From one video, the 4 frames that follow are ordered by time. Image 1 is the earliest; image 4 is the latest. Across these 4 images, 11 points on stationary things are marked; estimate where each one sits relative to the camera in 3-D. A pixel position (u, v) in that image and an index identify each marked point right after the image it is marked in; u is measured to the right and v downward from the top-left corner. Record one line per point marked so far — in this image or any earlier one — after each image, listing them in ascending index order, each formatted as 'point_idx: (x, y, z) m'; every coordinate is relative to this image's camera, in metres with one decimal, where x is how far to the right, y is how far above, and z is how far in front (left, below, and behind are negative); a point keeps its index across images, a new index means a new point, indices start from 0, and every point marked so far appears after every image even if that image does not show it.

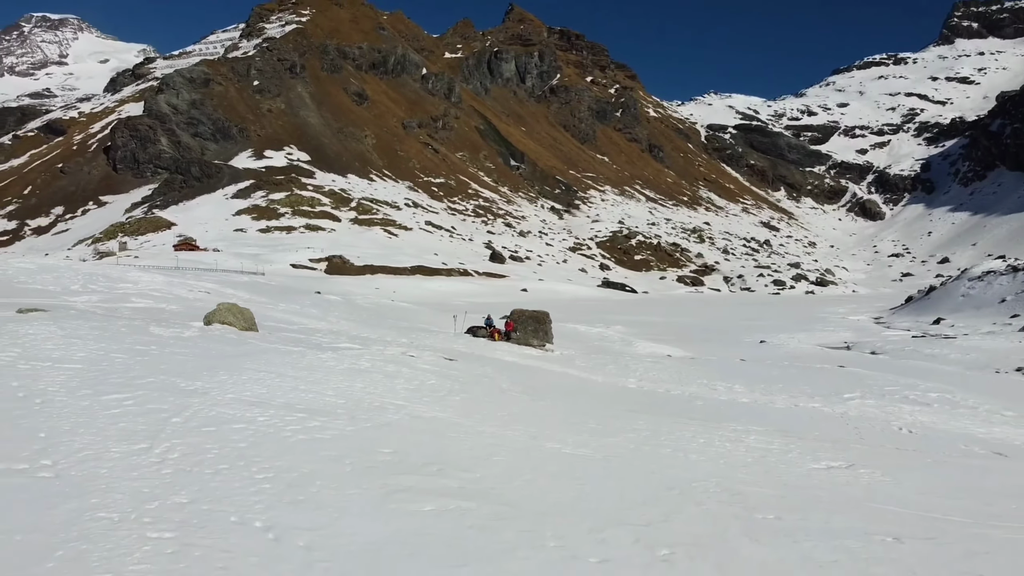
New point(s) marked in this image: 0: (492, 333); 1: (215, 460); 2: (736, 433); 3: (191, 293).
0: (-0.4, -0.7, +13.8) m
1: (-1.6, -0.9, +4.4) m
2: (+1.9, -1.2, +7.1) m
3: (-5.7, 0.0, +13.8) m
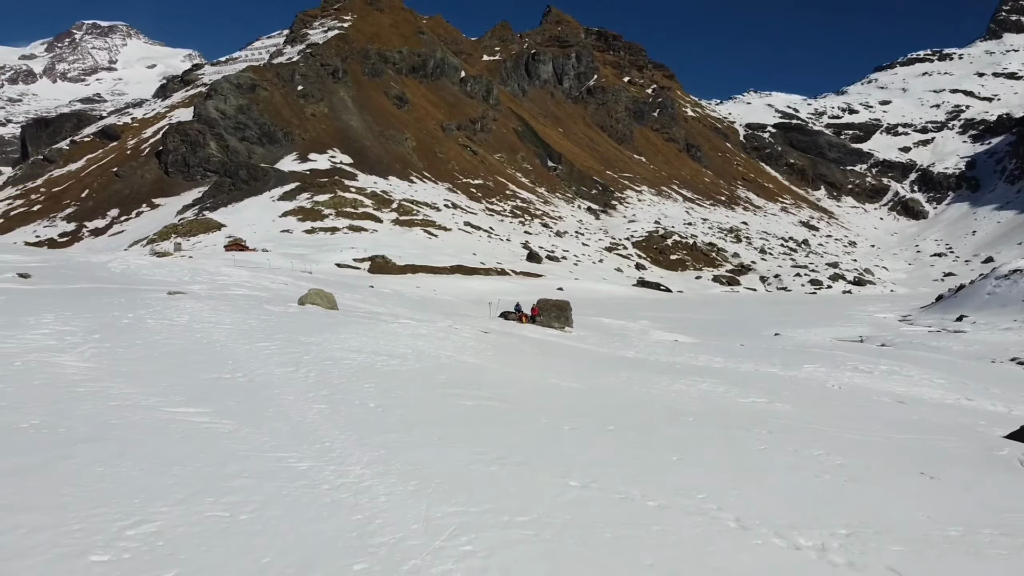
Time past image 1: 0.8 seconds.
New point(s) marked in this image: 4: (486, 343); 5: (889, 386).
0: (+0.1, -0.6, +16.3) m
1: (-1.5, -0.7, +7.0) m
2: (+2.1, -1.1, +9.5) m
3: (-5.1, +0.1, +16.5) m
4: (-0.3, -0.7, +10.9) m
5: (+5.2, -1.3, +11.0) m
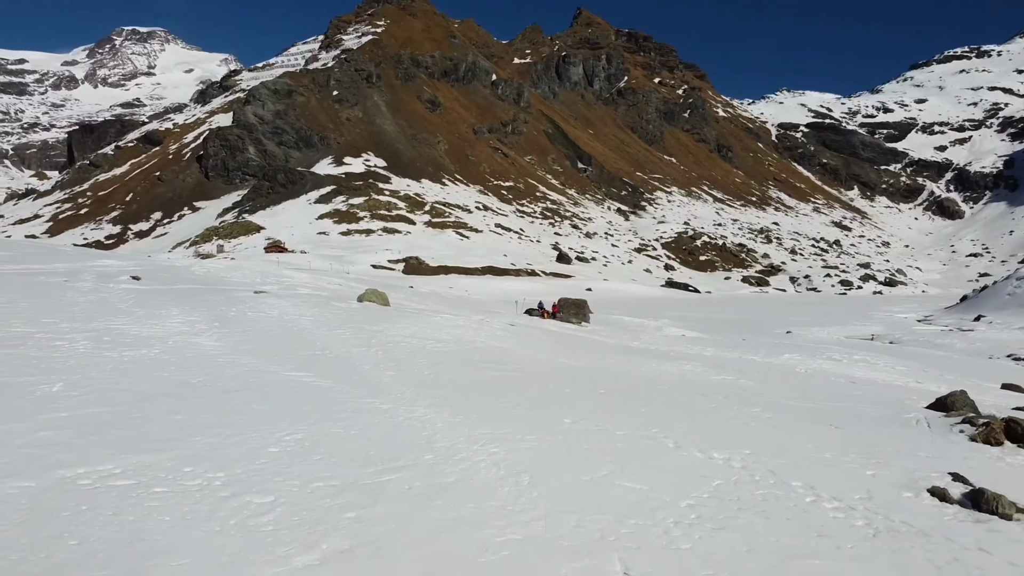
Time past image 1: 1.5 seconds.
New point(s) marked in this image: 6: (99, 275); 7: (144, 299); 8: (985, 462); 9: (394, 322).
0: (+0.7, -0.6, +18.5) m
1: (-1.3, -0.7, +9.3) m
2: (+2.4, -1.1, +11.6) m
3: (-4.6, +0.1, +18.9) m
4: (0.0, -0.7, +13.1) m
5: (+5.5, -1.3, +13.1) m
6: (-6.8, +0.2, +13.3) m
7: (-5.1, -0.2, +11.2) m
8: (+4.2, -1.5, +7.2) m
9: (-1.7, -0.5, +11.5) m
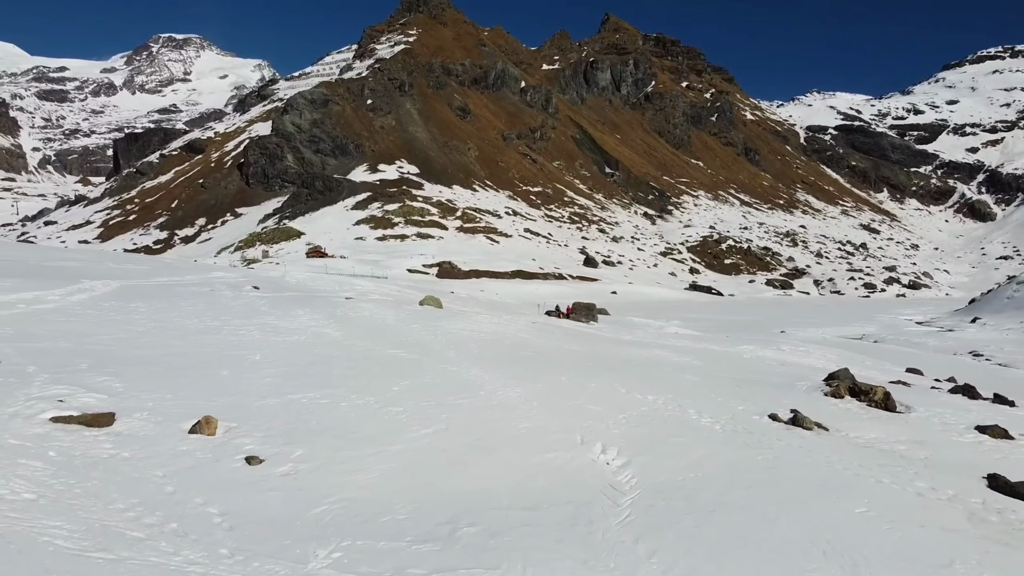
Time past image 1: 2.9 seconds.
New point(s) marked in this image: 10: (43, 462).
0: (+1.4, -0.7, +23.0) m
1: (-1.0, -0.9, +13.8) m
2: (+2.8, -1.2, +16.0) m
3: (-3.9, 0.0, +23.5) m
4: (+0.5, -0.9, +17.6) m
5: (+6.0, -1.5, +17.3) m
6: (-6.3, +0.1, +17.9) m
7: (-4.7, -0.3, +15.8) m
8: (+4.5, -1.7, +11.5) m
9: (-1.3, -0.6, +16.0) m
10: (-4.1, -1.5, +7.2) m
